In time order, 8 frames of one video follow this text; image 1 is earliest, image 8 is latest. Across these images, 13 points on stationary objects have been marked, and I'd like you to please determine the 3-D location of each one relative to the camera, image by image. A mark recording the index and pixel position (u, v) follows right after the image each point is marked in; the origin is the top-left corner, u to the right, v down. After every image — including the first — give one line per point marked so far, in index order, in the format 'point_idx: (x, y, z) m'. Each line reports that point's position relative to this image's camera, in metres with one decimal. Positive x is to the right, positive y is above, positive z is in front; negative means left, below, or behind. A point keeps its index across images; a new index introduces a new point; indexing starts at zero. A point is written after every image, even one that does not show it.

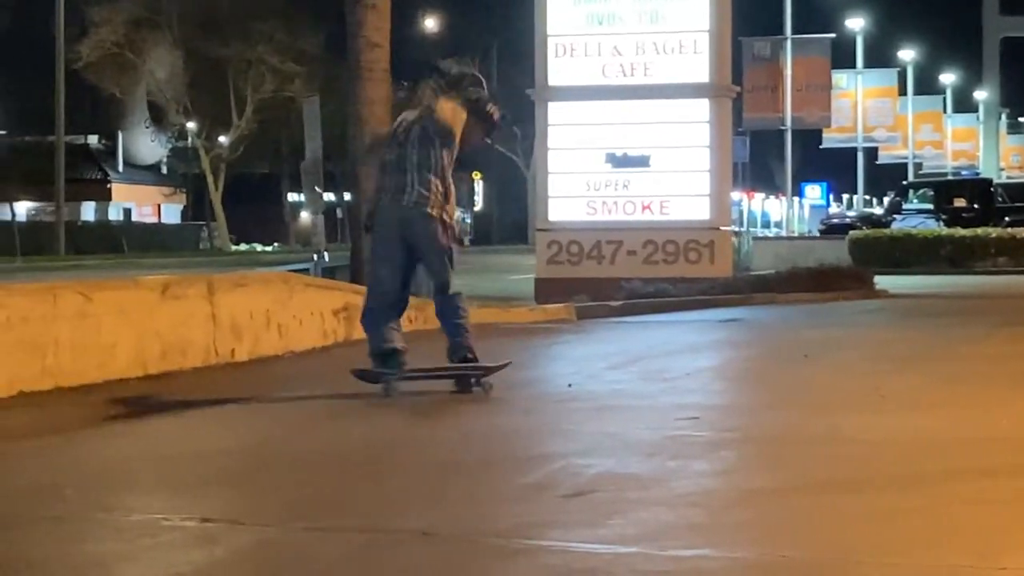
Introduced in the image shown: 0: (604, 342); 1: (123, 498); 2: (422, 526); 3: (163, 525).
0: (+0.5, -0.3, +8.0) m
1: (-1.4, -0.8, +5.5) m
2: (-0.3, -0.8, +5.3) m
3: (-1.2, -0.8, +5.3) m
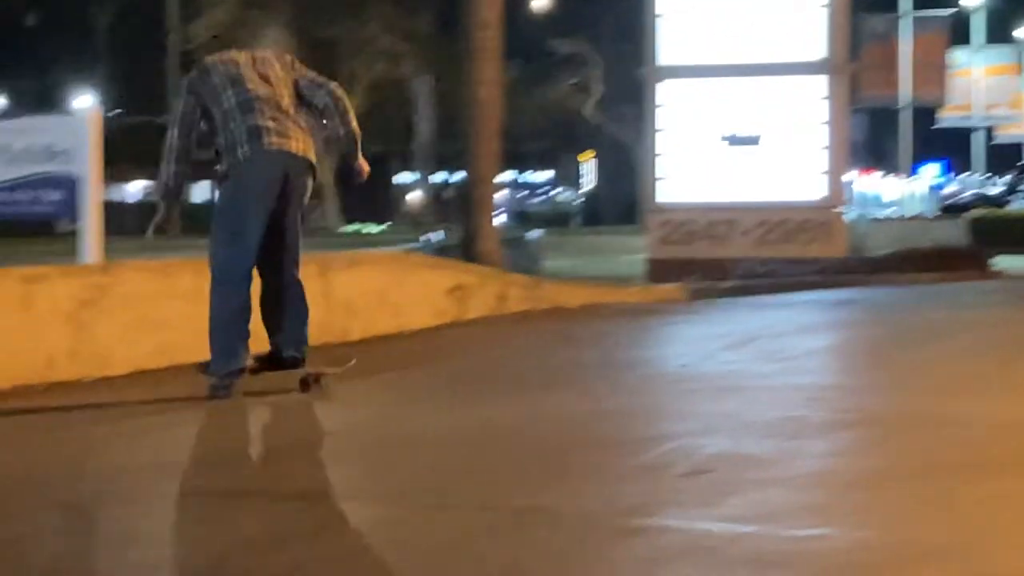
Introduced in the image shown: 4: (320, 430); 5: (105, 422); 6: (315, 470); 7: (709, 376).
0: (+1.1, -0.2, +7.9) m
1: (-1.0, -0.7, +5.6) m
2: (+0.1, -0.7, +5.2) m
3: (-0.8, -0.7, +5.3) m
4: (-0.7, -0.5, +6.1) m
5: (-1.6, -0.5, +6.4) m
6: (-0.7, -0.7, +5.6) m
7: (+0.9, -0.4, +6.6) m
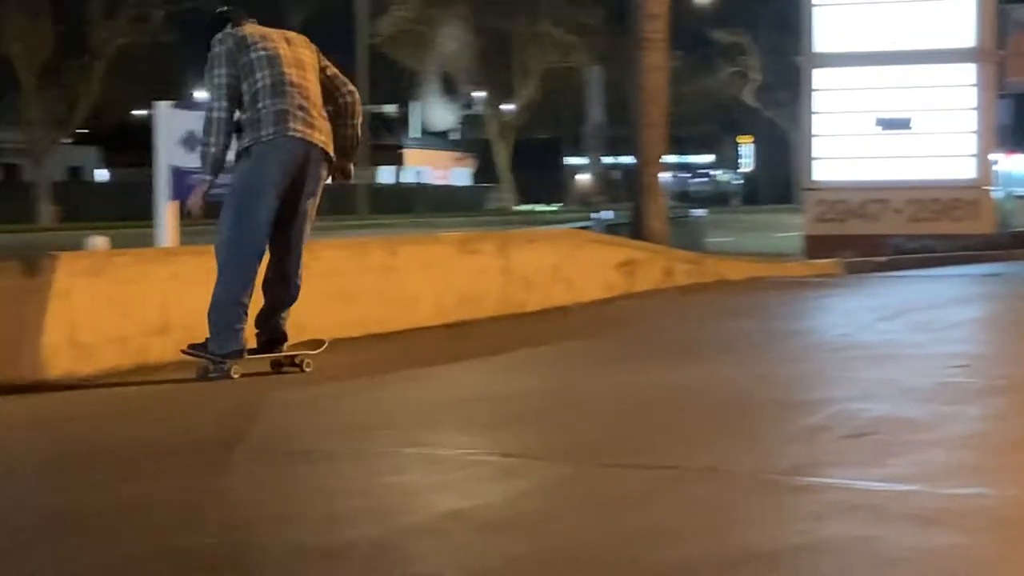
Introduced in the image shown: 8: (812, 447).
0: (+1.9, -0.1, +8.3) m
1: (-0.3, -0.6, +6.1) m
2: (+0.7, -0.6, +5.7) m
3: (-0.2, -0.6, +5.8) m
4: (0.0, -0.4, +6.5) m
5: (-0.9, -0.4, +6.9) m
6: (0.0, -0.6, +6.1) m
7: (+1.6, -0.3, +6.9) m
8: (+1.1, -0.6, +5.7) m
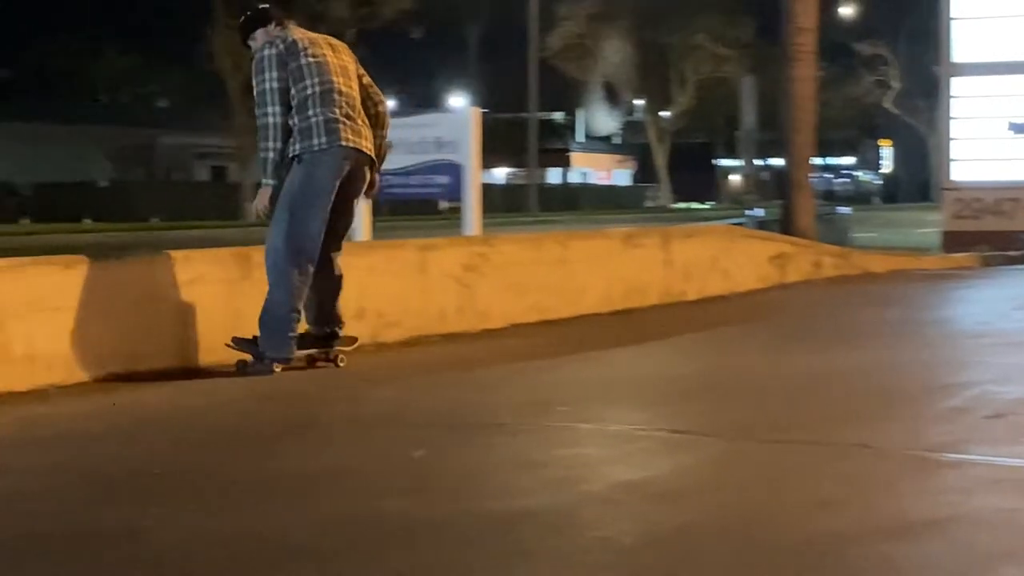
0: (+2.7, 0.0, +8.8) m
1: (+0.4, -0.5, +6.7) m
2: (+1.4, -0.6, +6.2) m
3: (+0.5, -0.6, +6.4) m
4: (+0.7, -0.4, +7.1) m
5: (-0.1, -0.4, +7.6) m
6: (+0.7, -0.5, +6.7) m
7: (+2.3, -0.2, +7.5) m
8: (+1.8, -0.6, +6.3) m
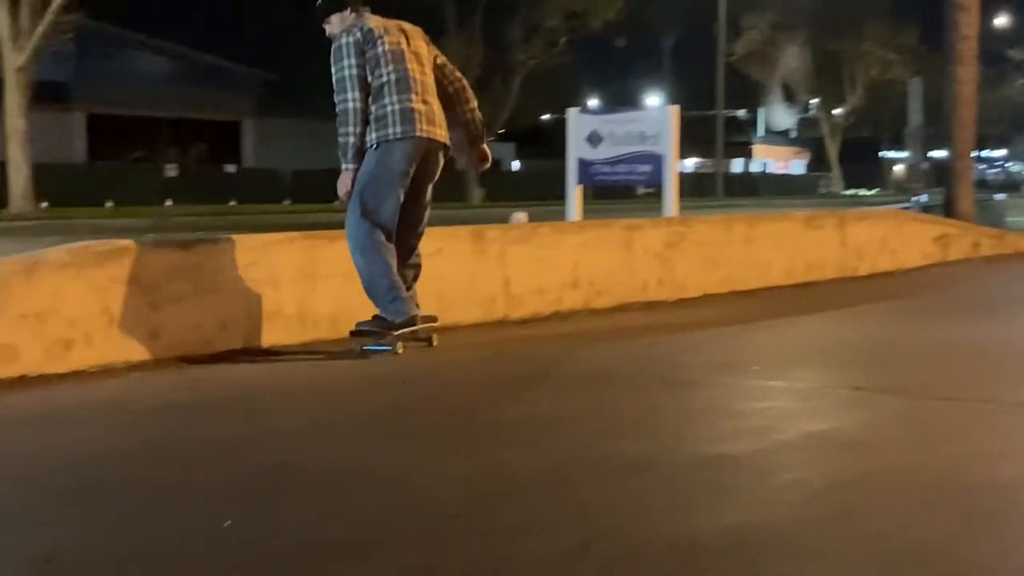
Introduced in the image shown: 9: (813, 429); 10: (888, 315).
0: (+3.8, +0.1, +9.6) m
1: (+1.4, -0.4, +7.7) m
2: (+2.4, -0.5, +7.1) m
3: (+1.5, -0.5, +7.4) m
4: (+1.7, -0.3, +8.1) m
5: (+0.9, -0.2, +8.6) m
6: (+1.6, -0.4, +7.6) m
7: (+3.3, -0.1, +8.3) m
8: (+2.8, -0.4, +7.2) m
9: (+1.4, -0.6, +6.9) m
10: (+2.1, -0.2, +8.5) m
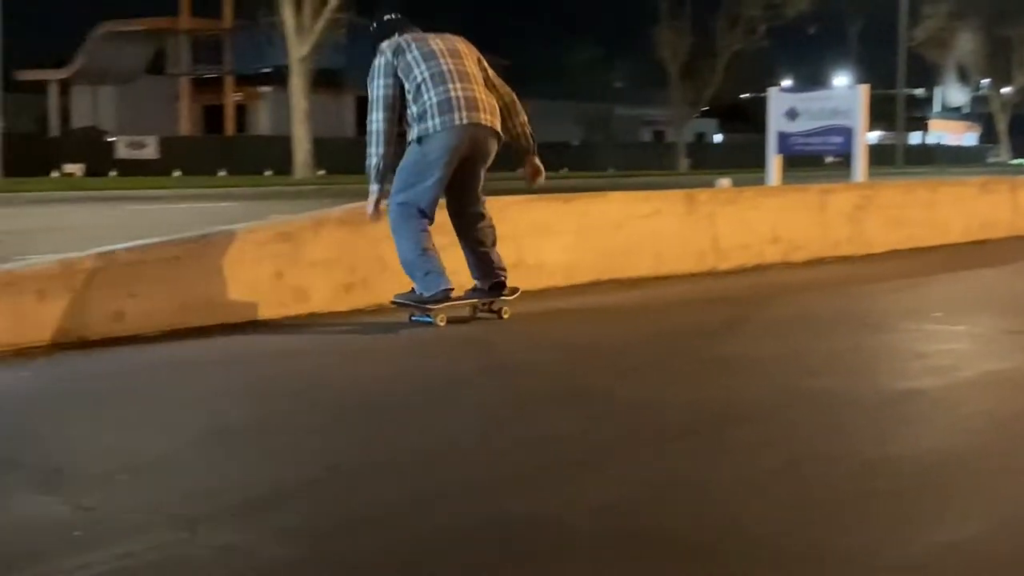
0: (+5.2, +0.3, +10.5) m
1: (+2.6, -0.2, +8.8) m
2: (+3.5, -0.3, +8.2) m
3: (+2.7, -0.2, +8.5) m
4: (+2.9, 0.0, +9.1) m
5: (+2.1, 0.0, +9.7) m
6: (+2.8, -0.2, +8.7) m
7: (+4.6, +0.1, +9.2) m
8: (+3.9, -0.2, +8.1) m
9: (+2.5, -0.4, +8.0) m
10: (+3.3, +0.1, +9.6) m
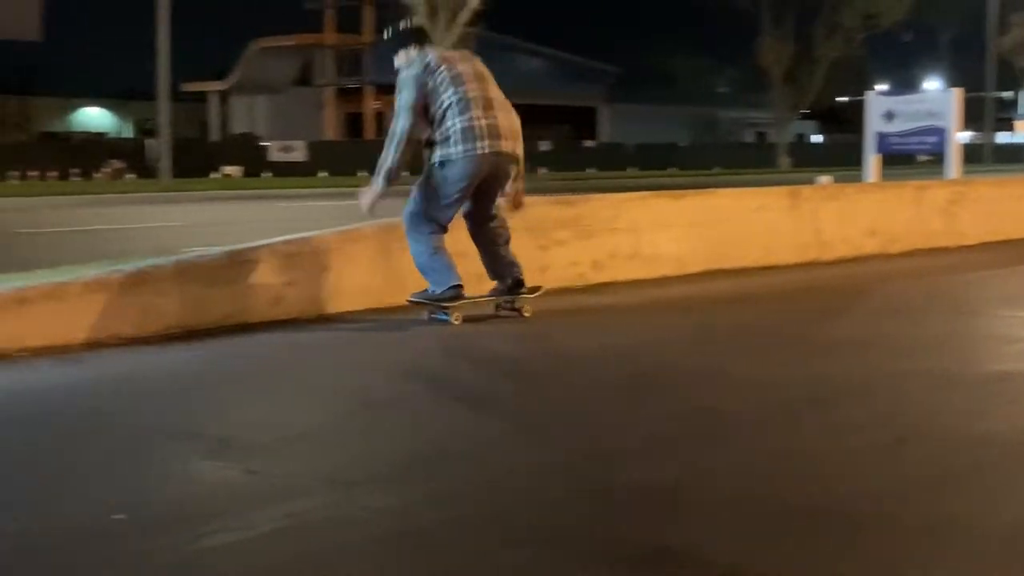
0: (+6.0, +0.4, +11.0) m
1: (+3.3, -0.1, +9.4) m
2: (+4.2, -0.2, +8.8) m
3: (+3.4, -0.2, +9.2) m
4: (+3.7, 0.0, +9.8) m
5: (+2.9, +0.1, +10.4) m
6: (+3.5, -0.1, +9.4) m
7: (+5.3, +0.2, +9.8) m
8: (+4.6, -0.1, +8.8) m
9: (+3.2, -0.3, +8.6) m
10: (+4.1, +0.2, +10.2) m
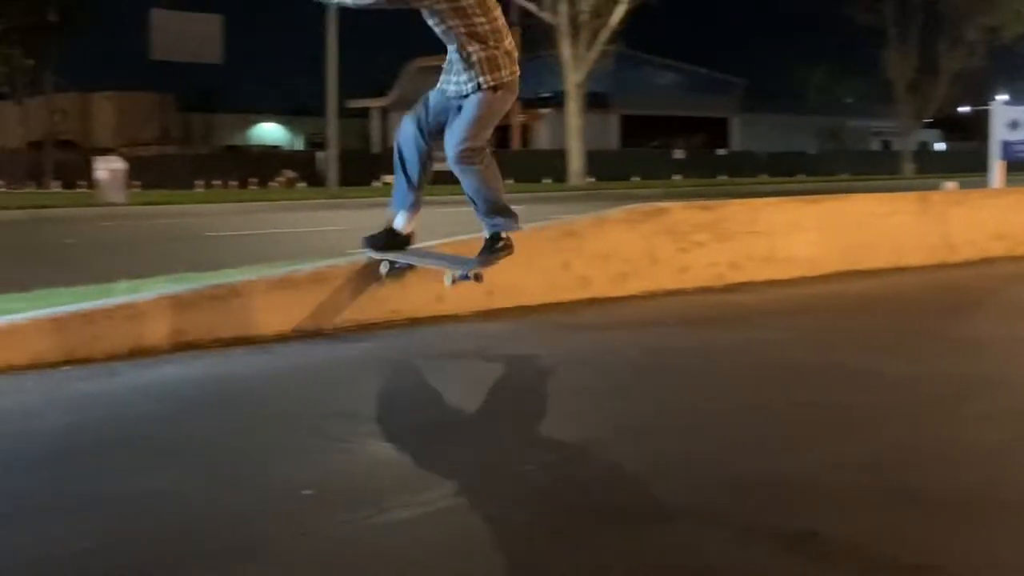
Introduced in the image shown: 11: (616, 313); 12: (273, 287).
0: (+7.0, +0.4, +11.3) m
1: (+4.2, -0.1, +9.9) m
2: (+5.1, -0.2, +9.2) m
3: (+4.3, -0.2, +9.6) m
4: (+4.6, 0.0, +10.2) m
5: (+3.9, +0.1, +10.9) m
6: (+4.5, -0.1, +9.8) m
7: (+6.3, +0.2, +10.1) m
8: (+5.5, -0.1, +9.1) m
9: (+4.0, -0.3, +9.1) m
10: (+5.1, +0.2, +10.6) m
11: (+0.7, -0.2, +10.0) m
12: (-1.4, 0.0, +9.0) m
